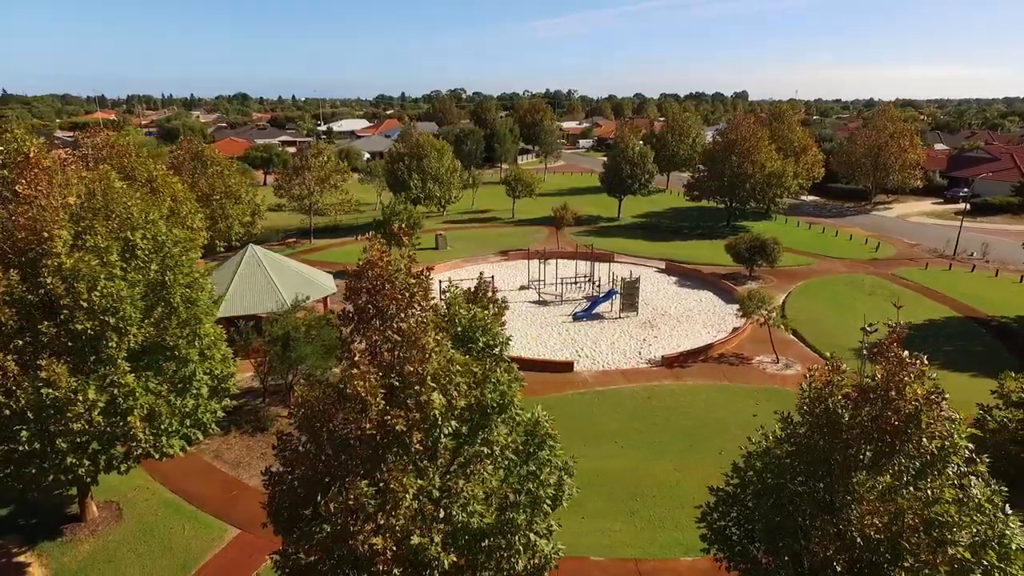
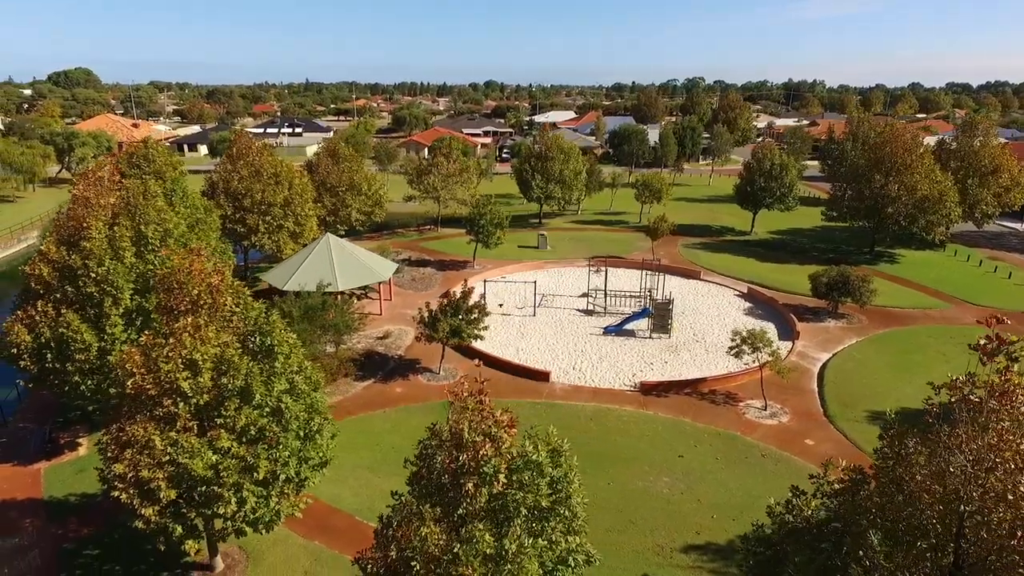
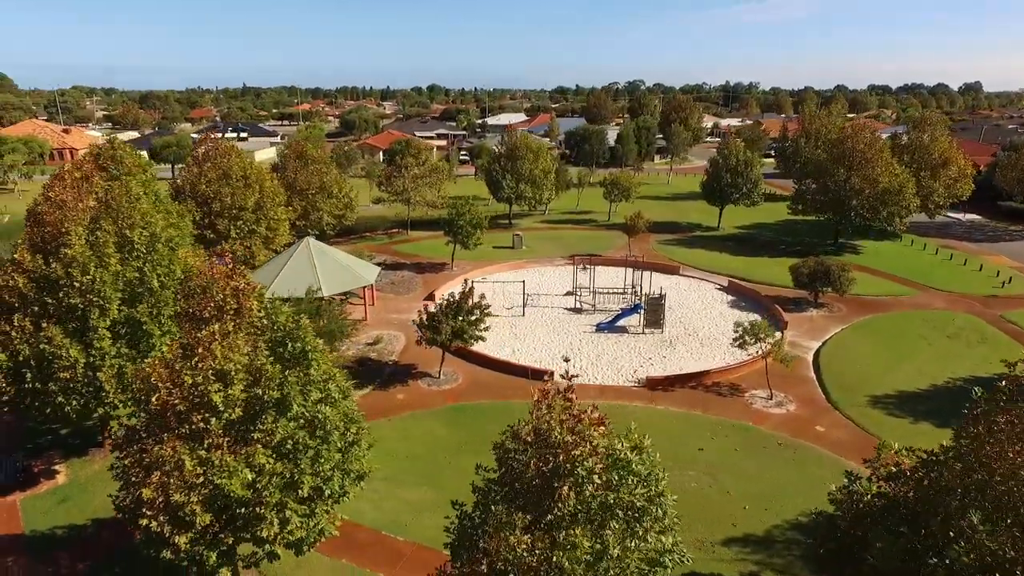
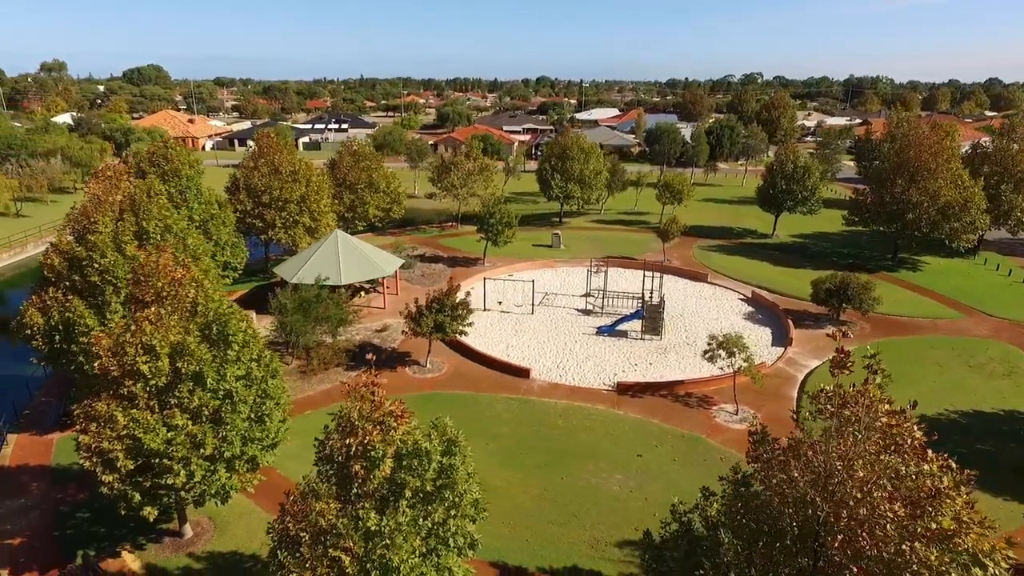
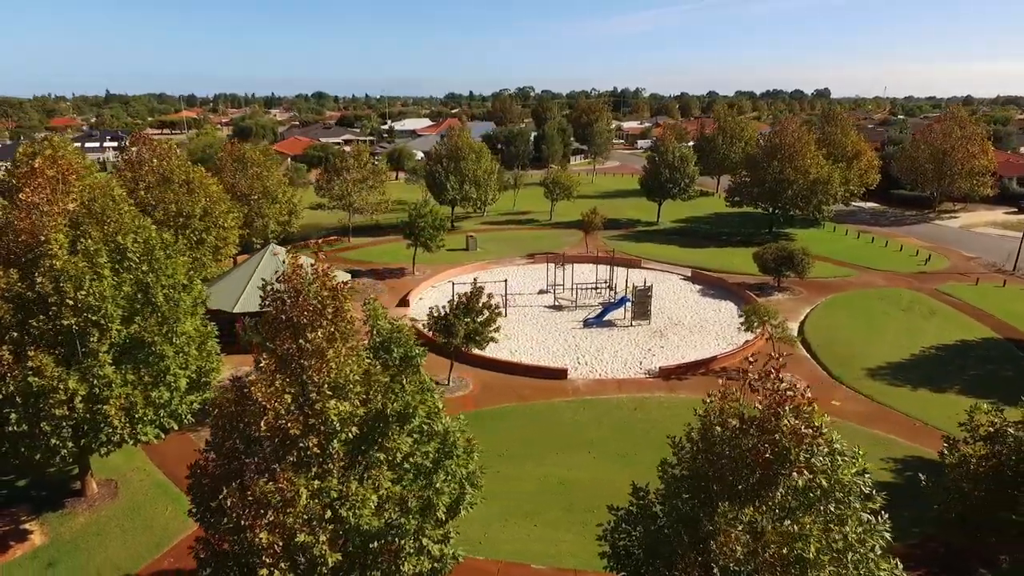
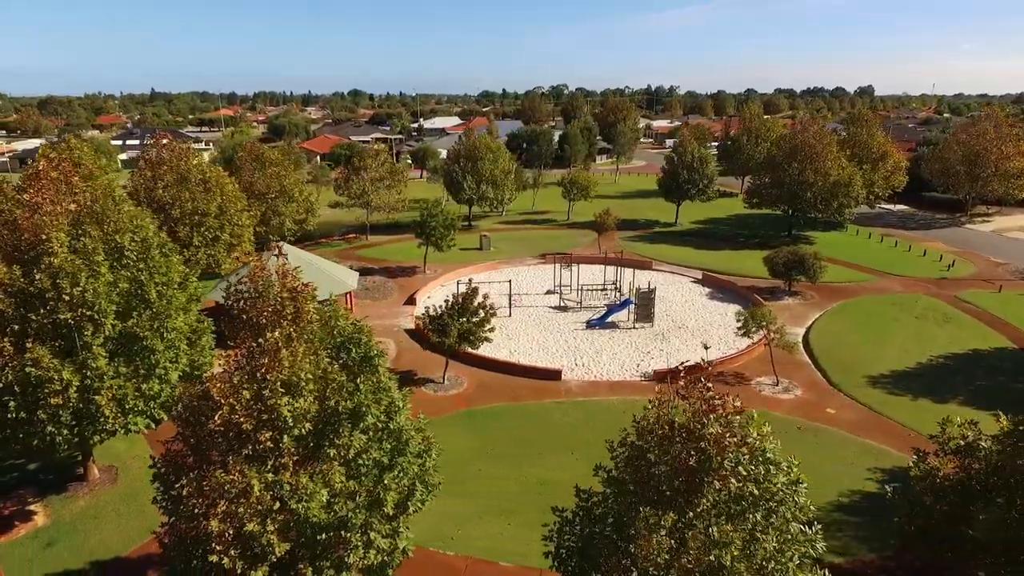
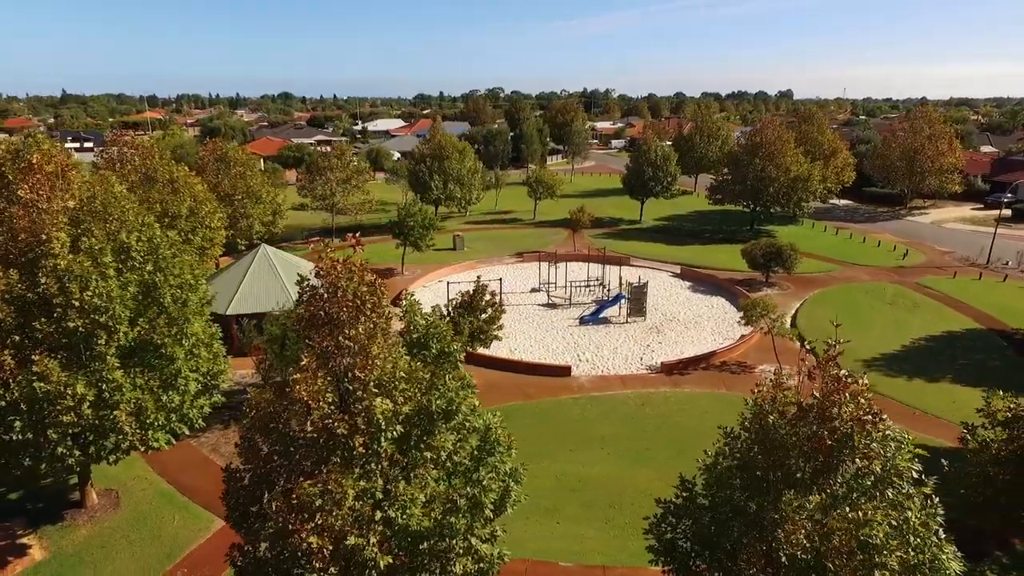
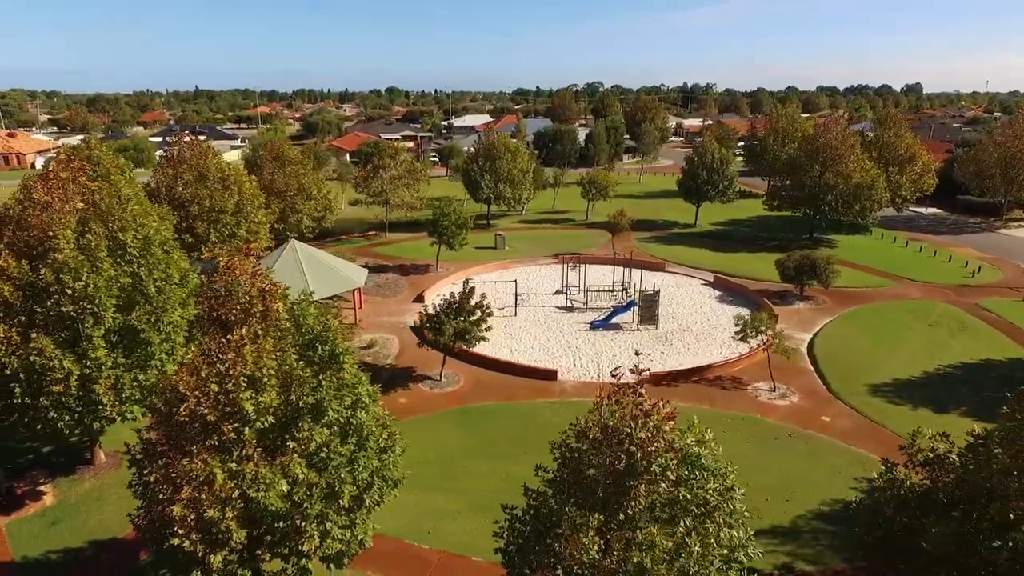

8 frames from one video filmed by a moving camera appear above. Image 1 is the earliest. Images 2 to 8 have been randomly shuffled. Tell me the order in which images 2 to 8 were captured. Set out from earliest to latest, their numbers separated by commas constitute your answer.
7, 5, 6, 8, 3, 2, 4
